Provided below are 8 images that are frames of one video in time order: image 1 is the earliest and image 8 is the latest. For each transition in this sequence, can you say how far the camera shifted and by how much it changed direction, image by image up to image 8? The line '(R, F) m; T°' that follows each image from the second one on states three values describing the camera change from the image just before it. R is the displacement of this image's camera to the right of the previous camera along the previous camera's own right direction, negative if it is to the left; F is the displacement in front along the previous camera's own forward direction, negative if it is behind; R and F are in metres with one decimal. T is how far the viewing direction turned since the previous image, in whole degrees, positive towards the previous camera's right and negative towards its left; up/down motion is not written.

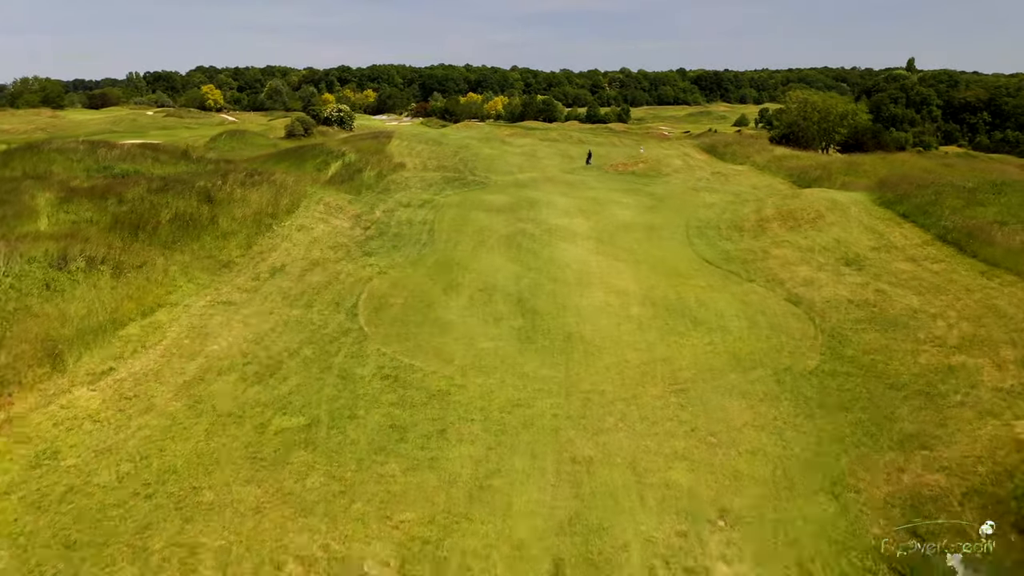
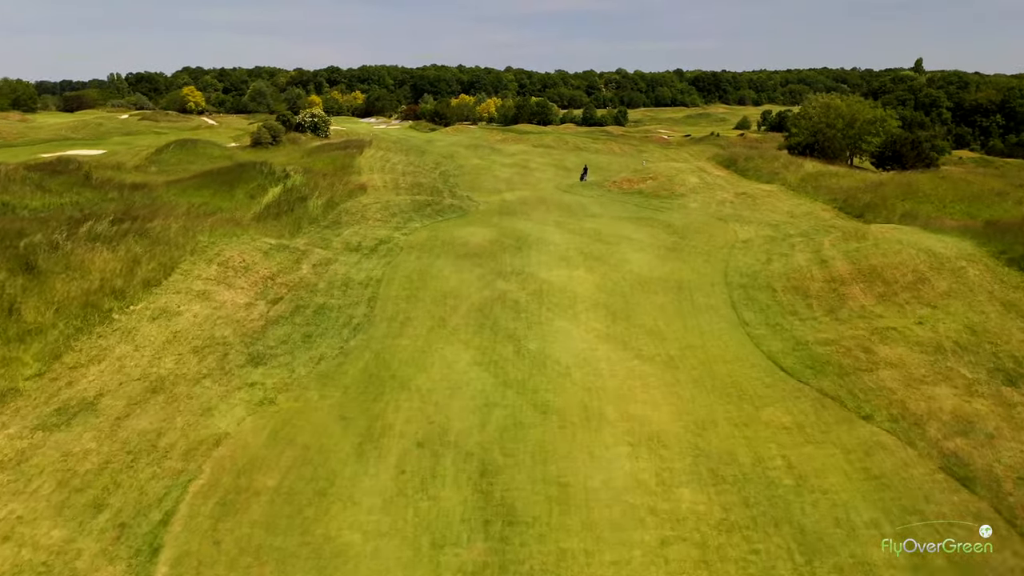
(+0.5, +8.5) m; 0°
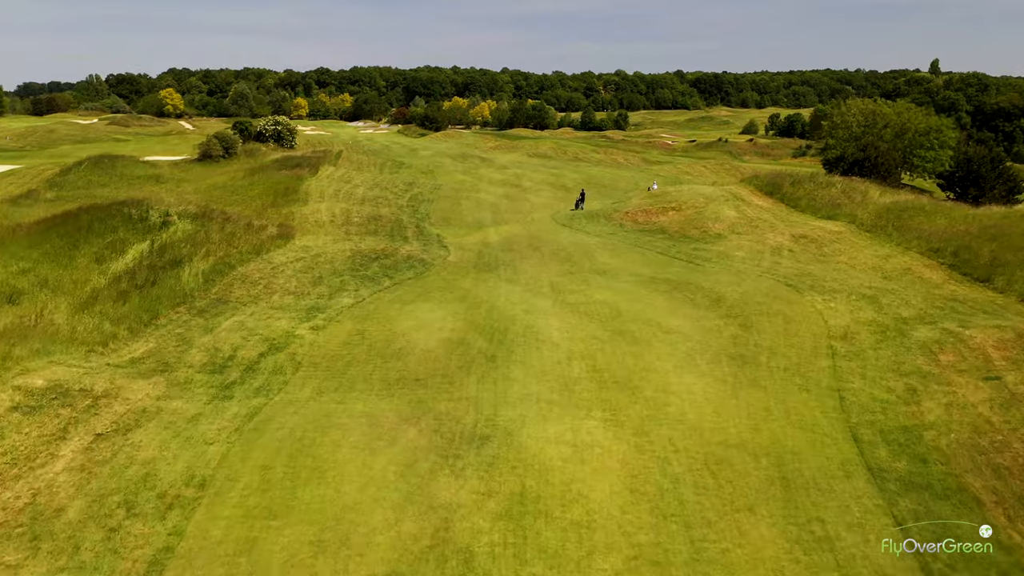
(+0.6, +11.1) m; 0°
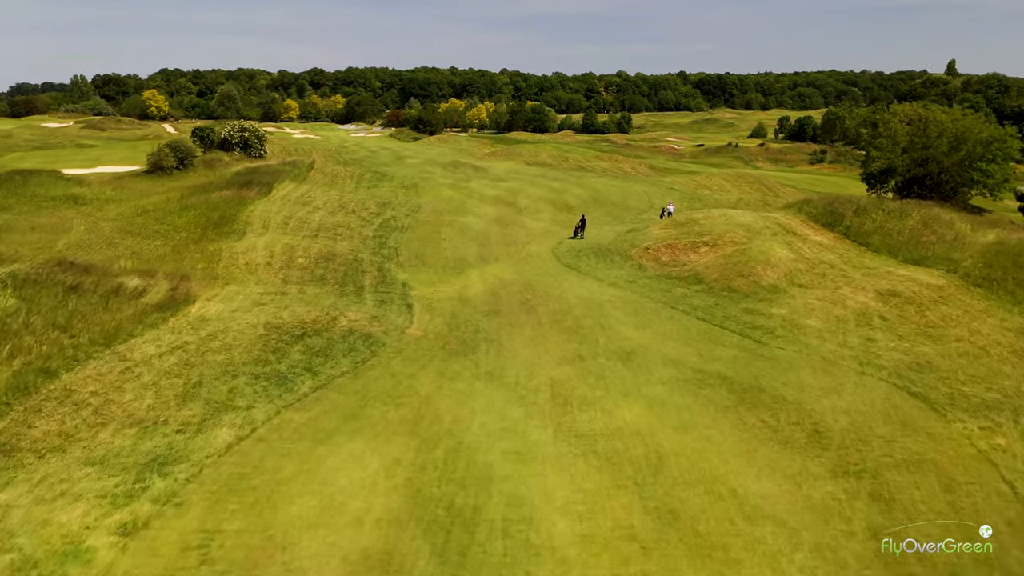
(+0.4, +8.8) m; 0°
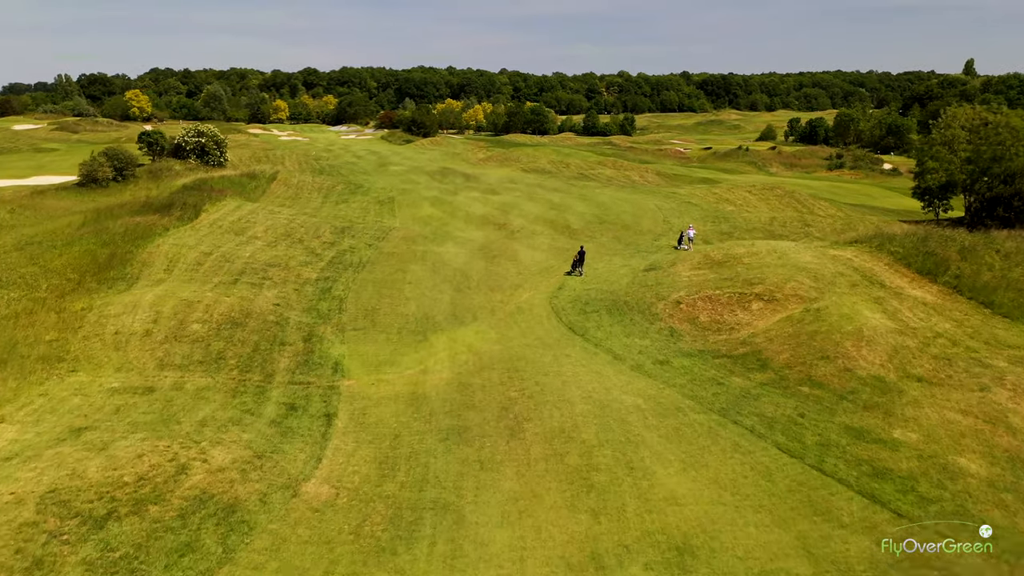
(+0.5, +8.9) m; 0°
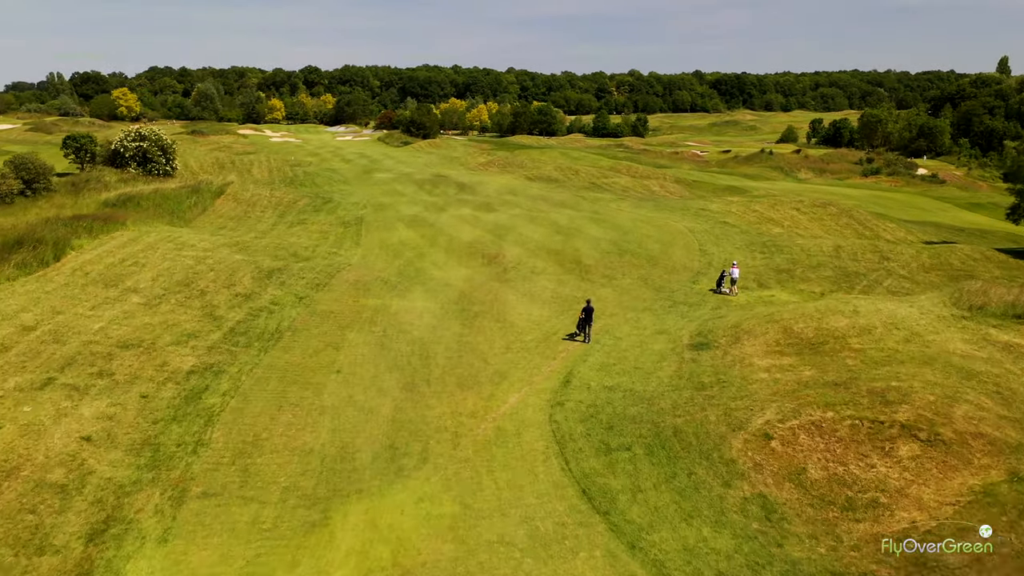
(+0.6, +10.3) m; -1°
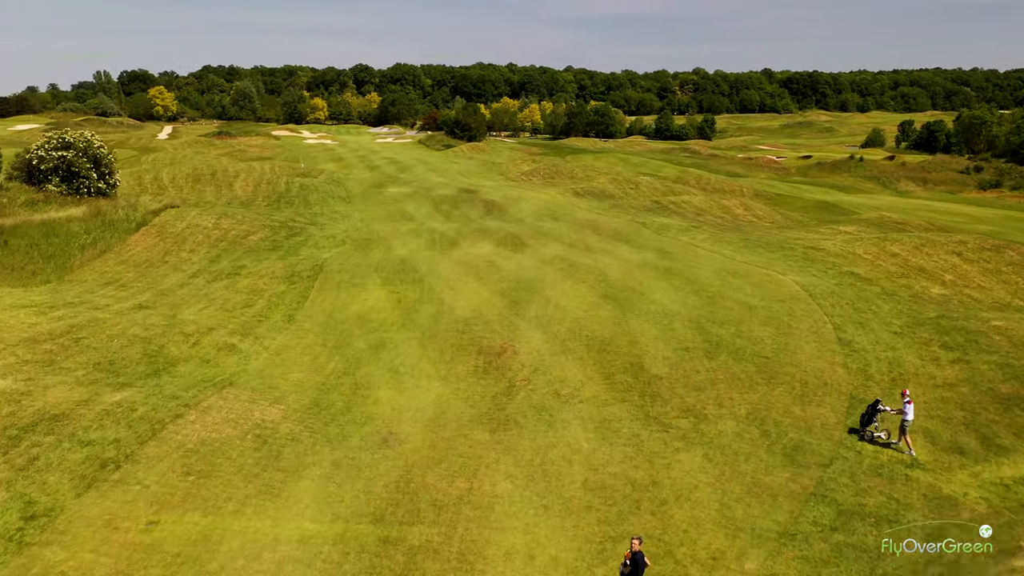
(+1.1, +14.5) m; -4°
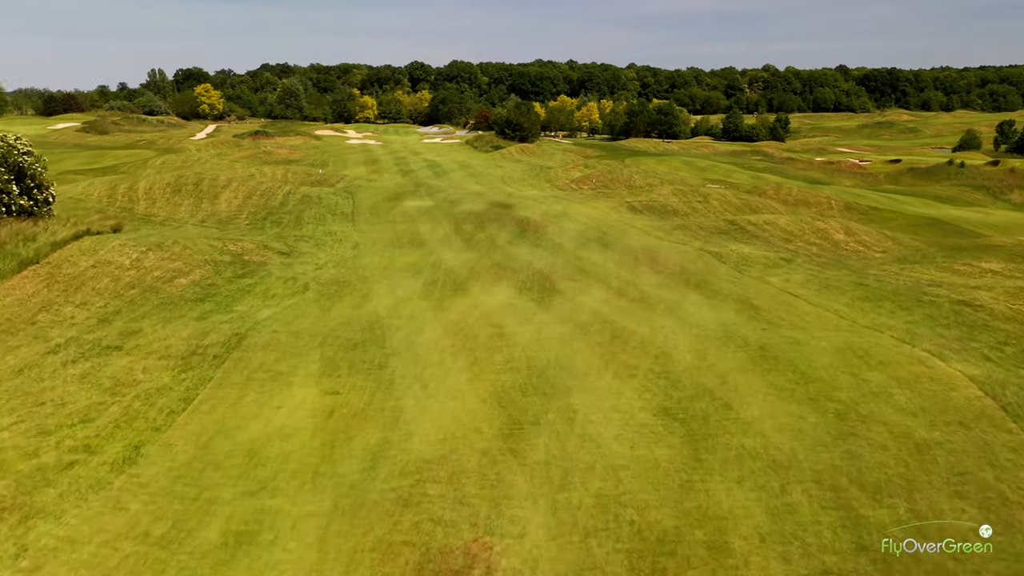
(+1.2, +10.6) m; -4°
